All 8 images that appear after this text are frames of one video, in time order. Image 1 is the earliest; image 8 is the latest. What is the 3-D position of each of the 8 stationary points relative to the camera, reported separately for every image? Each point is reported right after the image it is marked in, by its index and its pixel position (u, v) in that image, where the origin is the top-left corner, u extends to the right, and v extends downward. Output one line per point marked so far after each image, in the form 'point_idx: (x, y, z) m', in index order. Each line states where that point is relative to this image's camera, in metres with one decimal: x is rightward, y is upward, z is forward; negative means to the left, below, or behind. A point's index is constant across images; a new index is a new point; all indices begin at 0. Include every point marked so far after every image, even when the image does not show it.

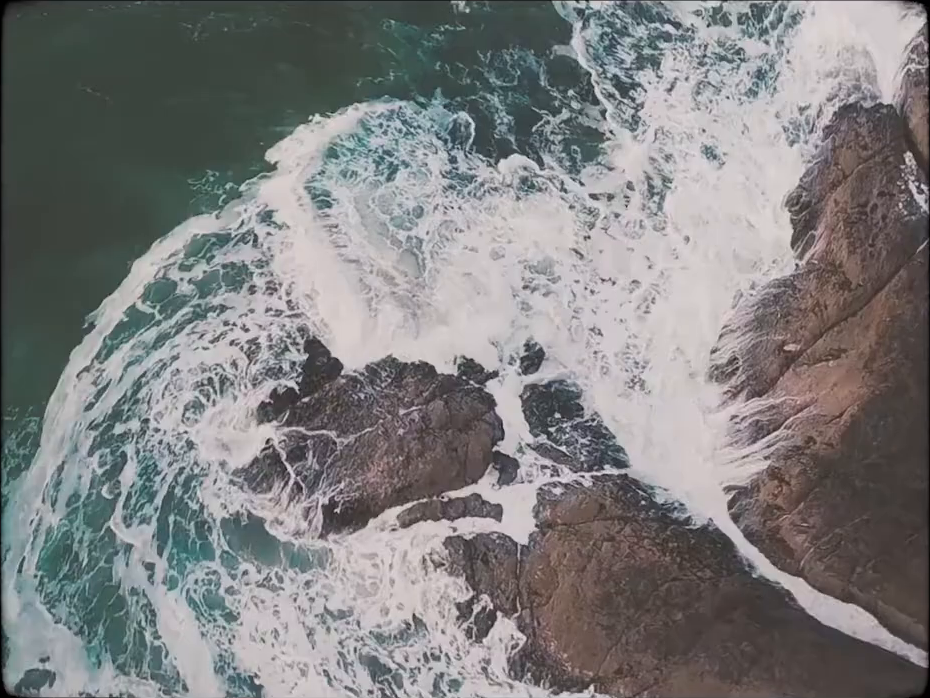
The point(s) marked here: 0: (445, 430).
0: (-0.3, -1.2, +19.3) m
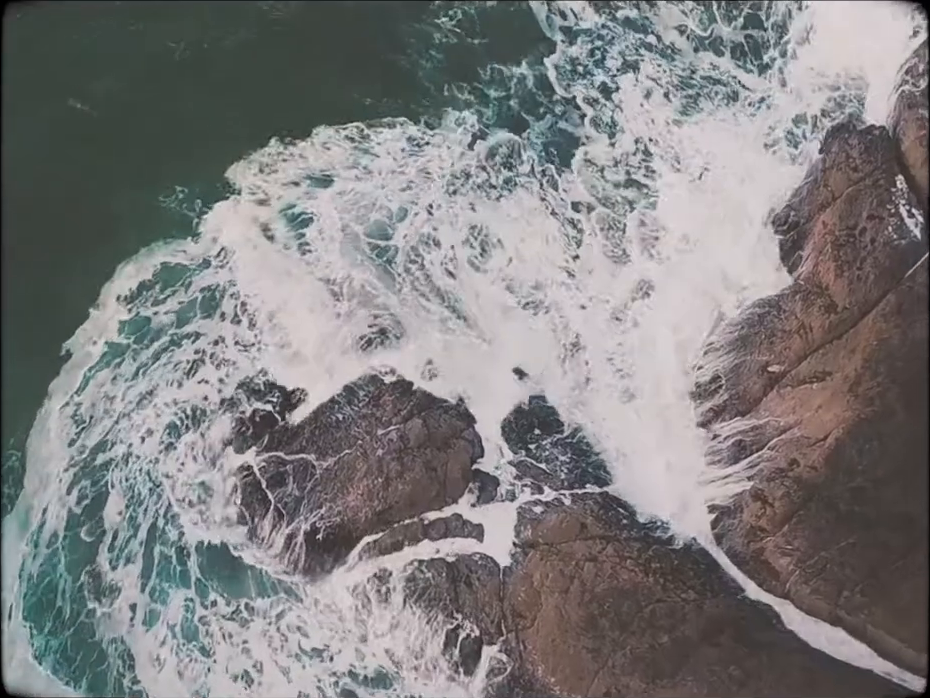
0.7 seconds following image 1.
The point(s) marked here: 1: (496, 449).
0: (-0.6, -1.4, +19.1) m
1: (+0.4, -1.3, +19.2) m
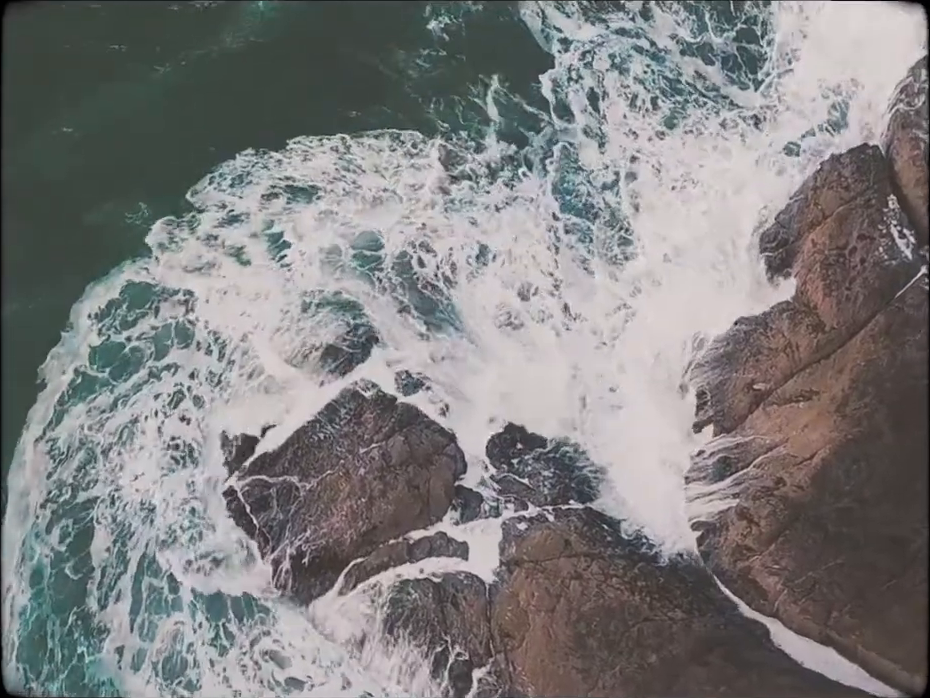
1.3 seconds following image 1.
0: (-0.8, -1.6, +18.8) m
1: (+0.2, -1.5, +19.1) m
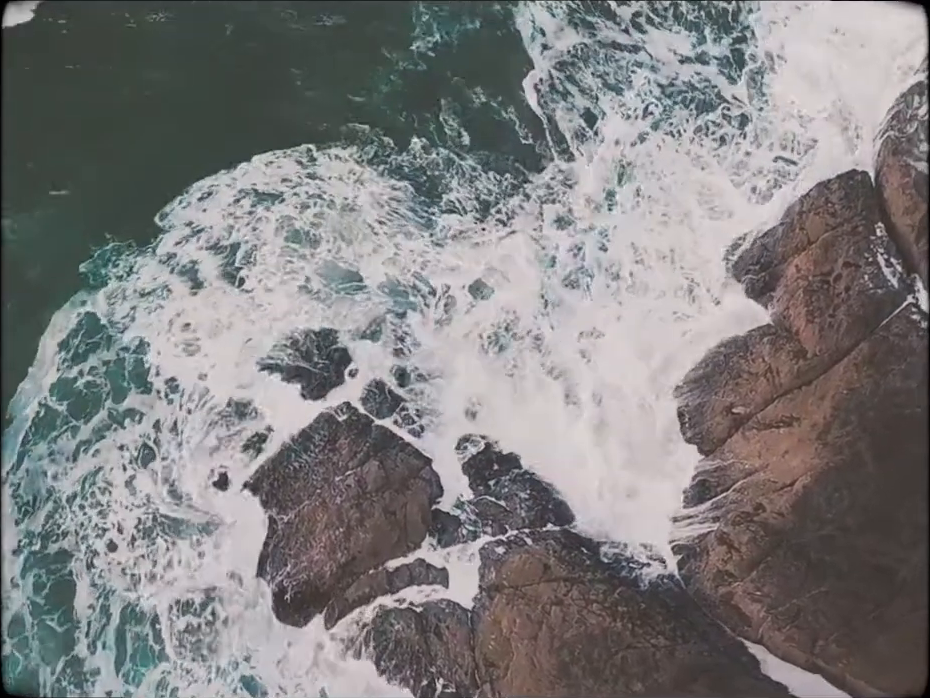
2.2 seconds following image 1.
0: (-1.0, -1.9, +18.6) m
1: (-0.1, -1.8, +18.8) m
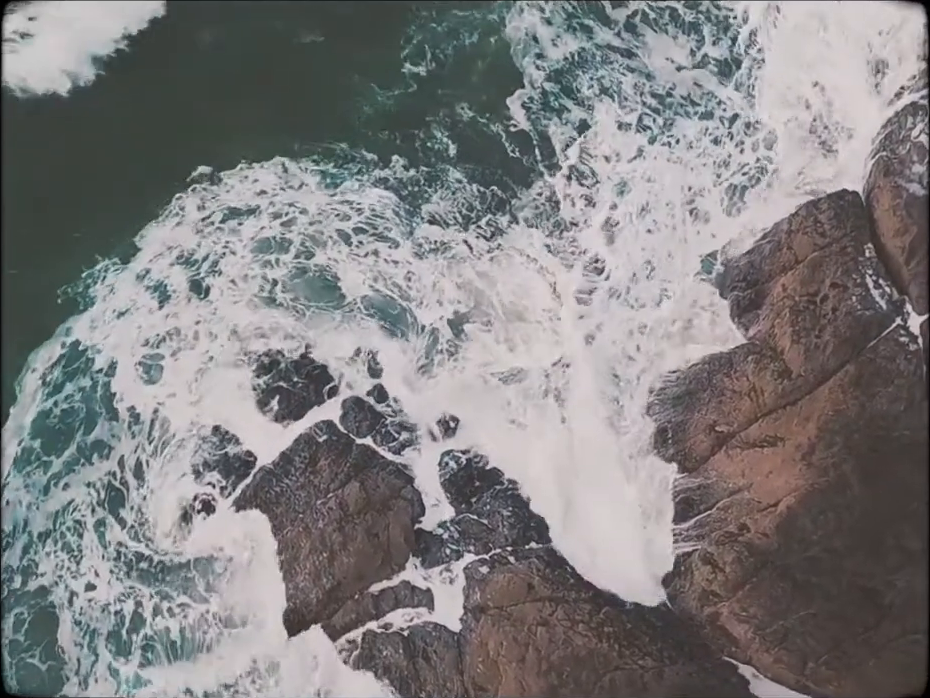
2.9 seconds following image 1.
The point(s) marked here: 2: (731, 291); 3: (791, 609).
0: (-1.2, -2.1, +18.3) m
1: (-0.3, -2.0, +18.6) m
2: (+3.5, +0.8, +19.5) m
3: (+3.9, -3.1, +17.3) m
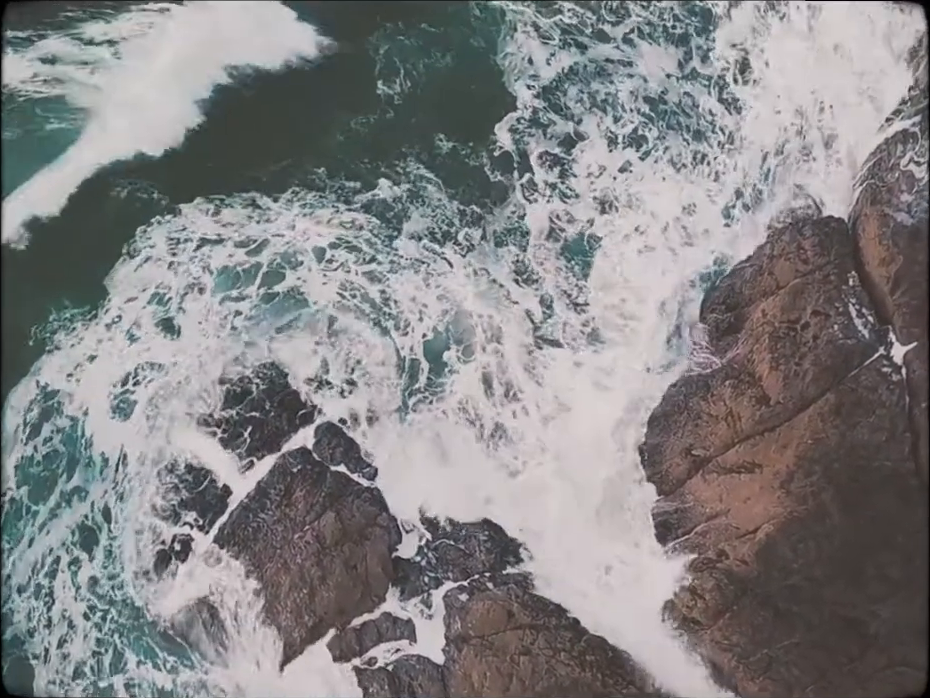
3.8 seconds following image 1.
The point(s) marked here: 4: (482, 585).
0: (-1.5, -2.4, +18.0) m
1: (-0.6, -2.4, +18.4) m
2: (+3.2, +0.5, +19.5) m
3: (+3.7, -3.4, +17.4) m
4: (+0.3, -3.0, +18.1) m
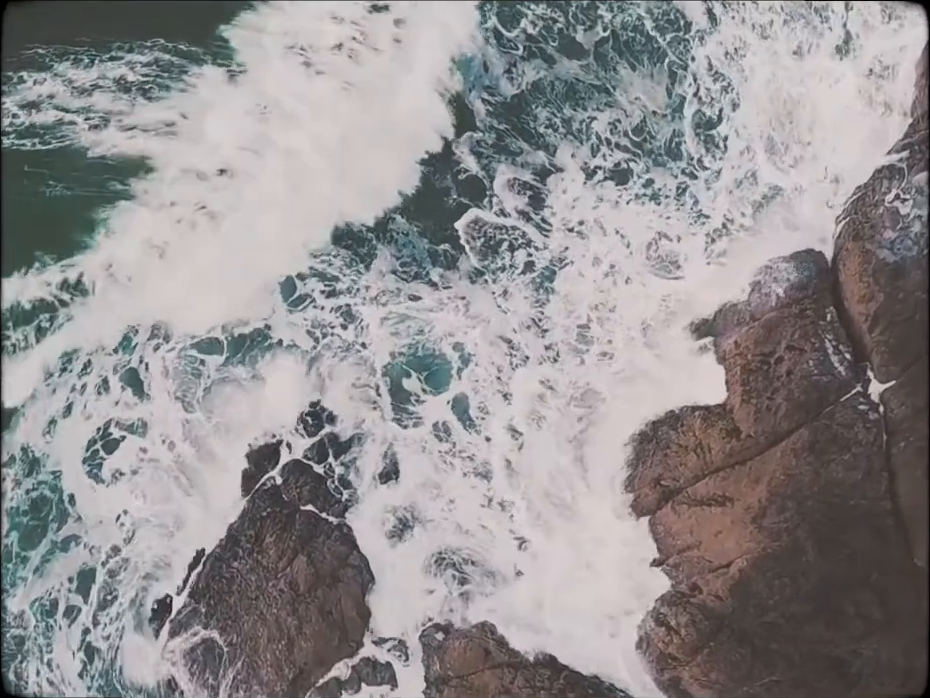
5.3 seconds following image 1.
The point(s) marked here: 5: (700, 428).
0: (-1.7, -2.9, +17.6) m
1: (-0.9, -2.8, +18.0) m
2: (+2.8, +0.1, +19.4) m
3: (+3.5, -3.9, +17.6) m
4: (0.0, -3.4, +17.9) m
5: (+3.0, -1.1, +18.8) m
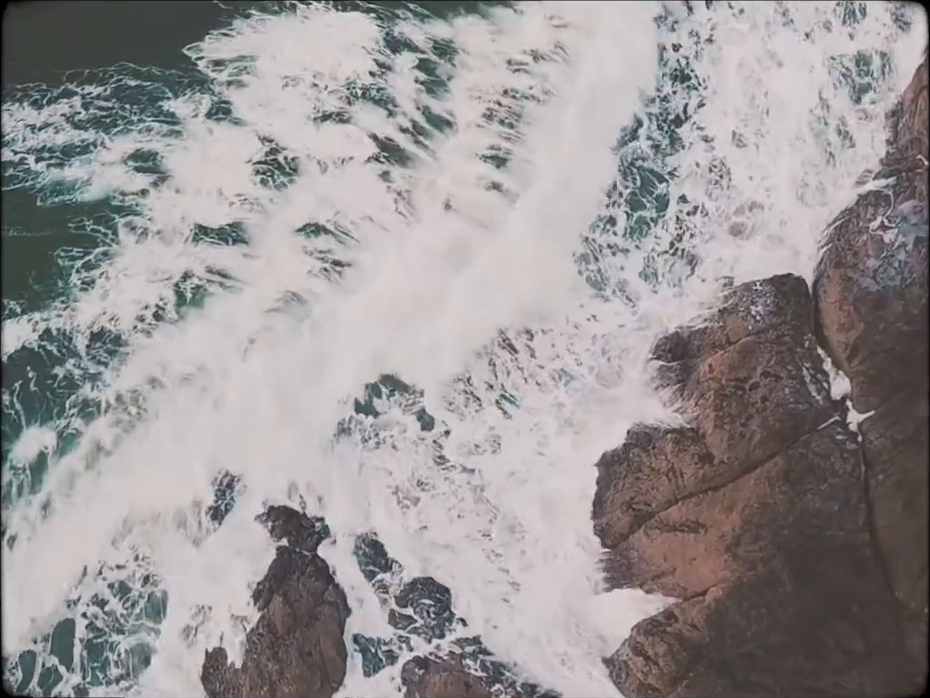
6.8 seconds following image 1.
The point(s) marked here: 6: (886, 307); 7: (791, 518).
0: (-1.9, -3.3, +17.1) m
1: (-1.1, -3.2, +17.6) m
2: (+2.4, -0.2, +19.2) m
3: (+3.3, -4.4, +17.8) m
4: (-0.2, -3.8, +17.7) m
5: (+2.7, -1.4, +18.8) m
6: (+5.1, +0.5, +17.9) m
7: (+4.1, -2.1, +18.0) m
